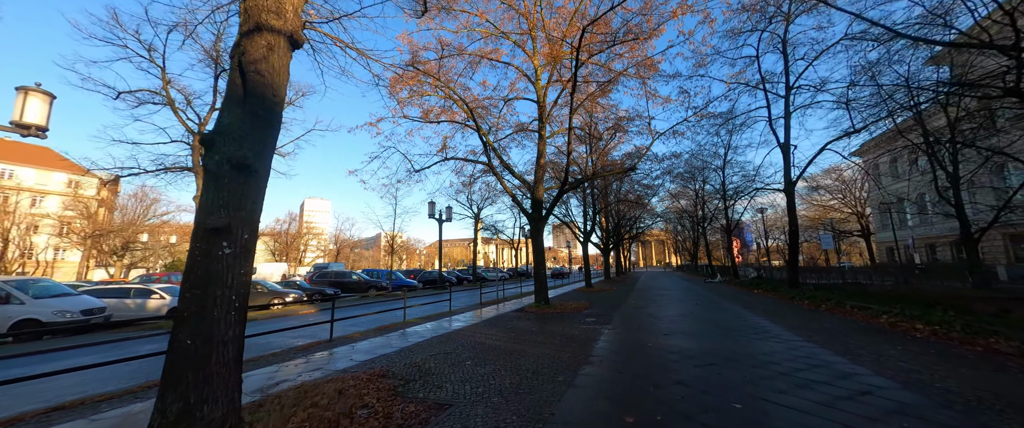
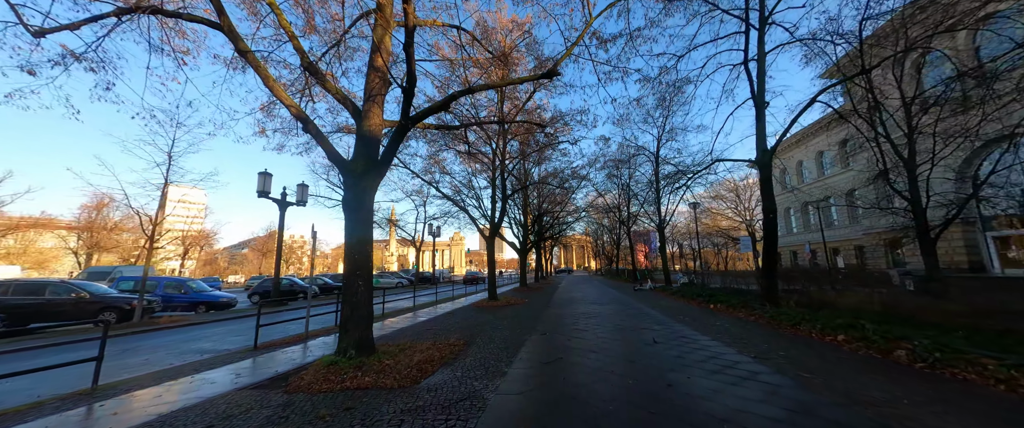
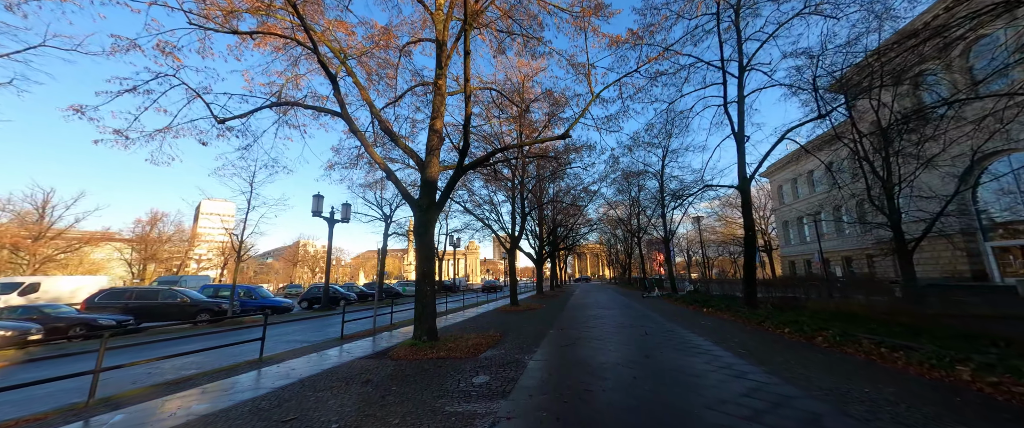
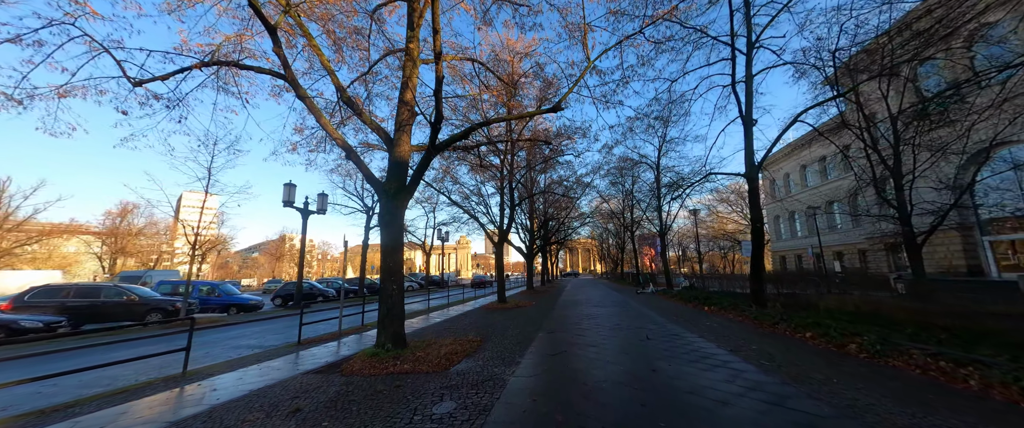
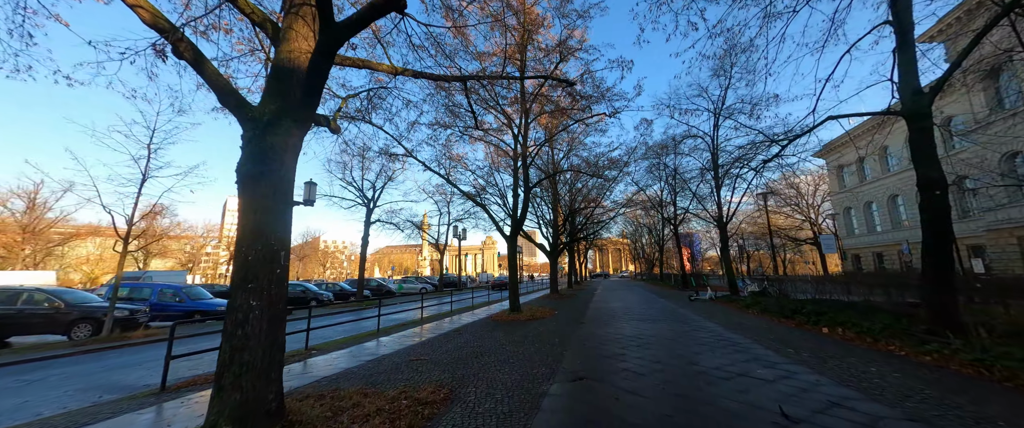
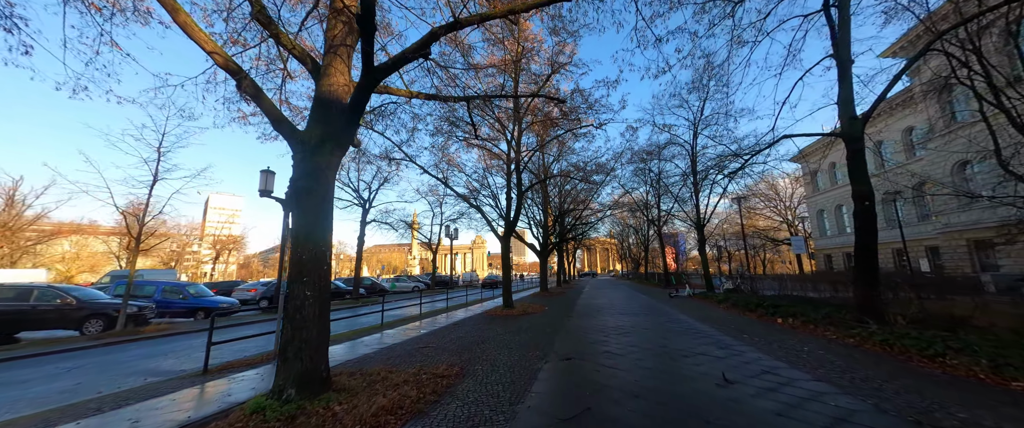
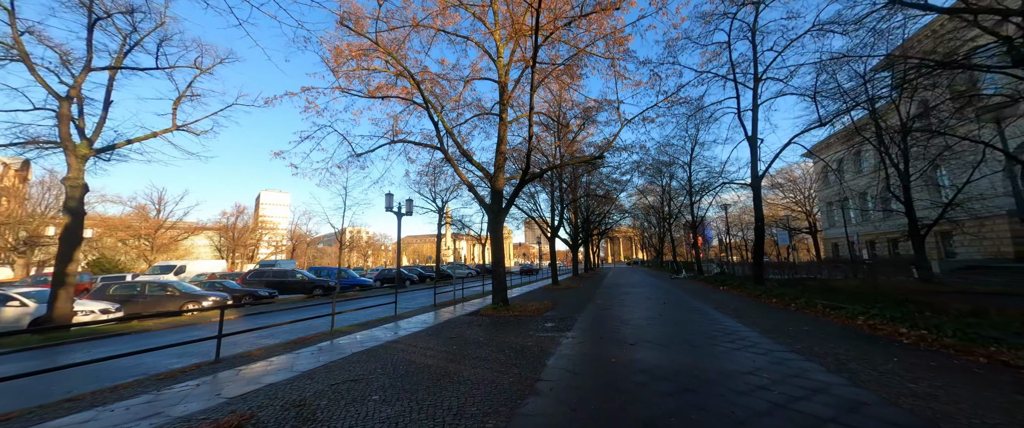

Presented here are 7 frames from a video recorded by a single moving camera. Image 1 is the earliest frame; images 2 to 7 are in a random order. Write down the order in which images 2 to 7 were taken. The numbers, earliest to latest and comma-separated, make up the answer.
7, 3, 4, 2, 6, 5
